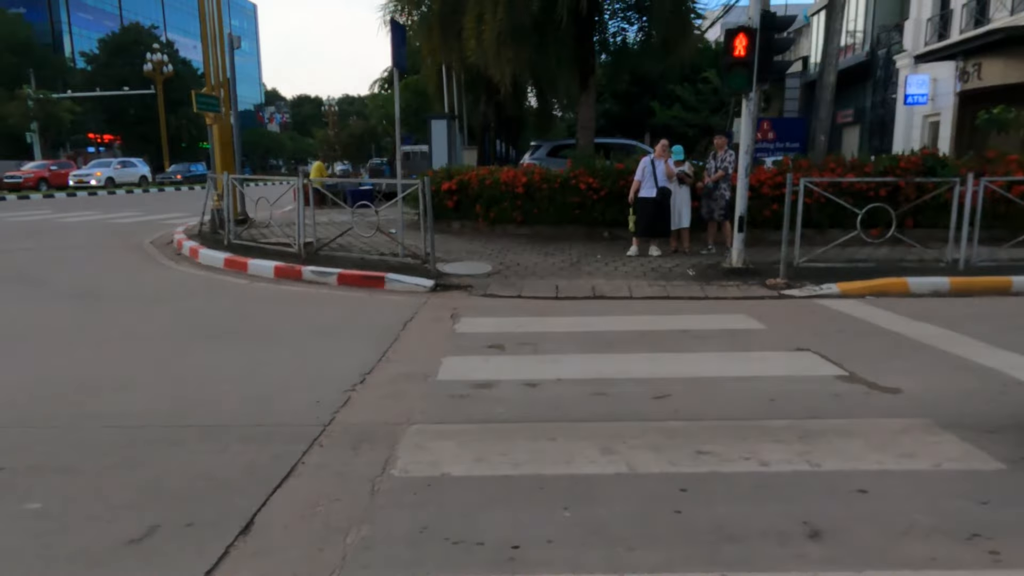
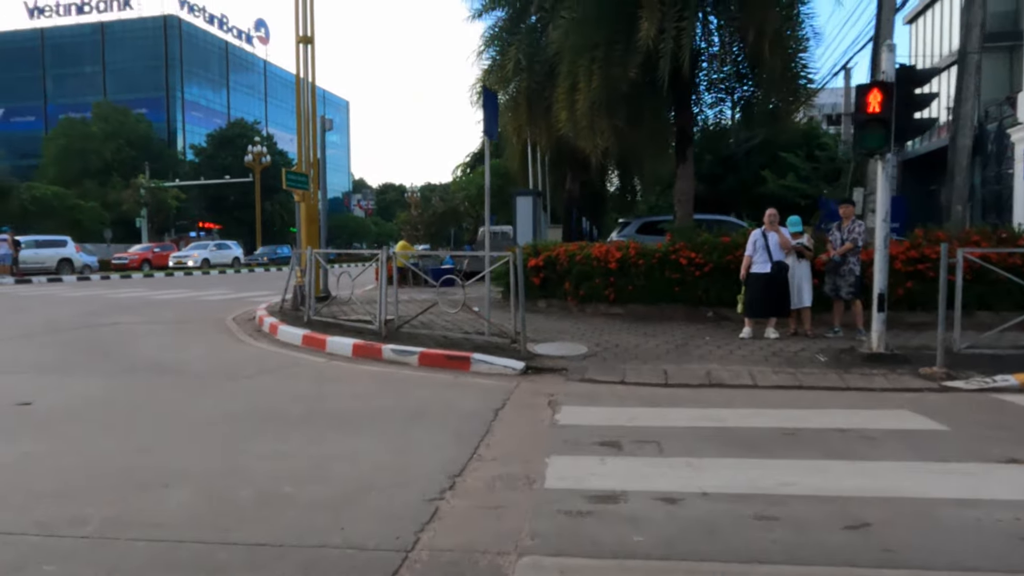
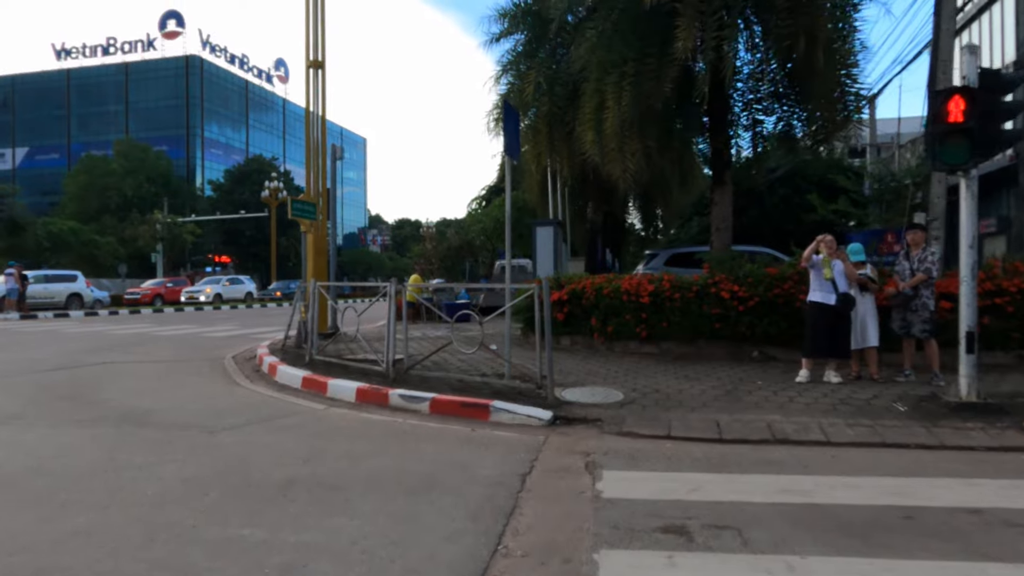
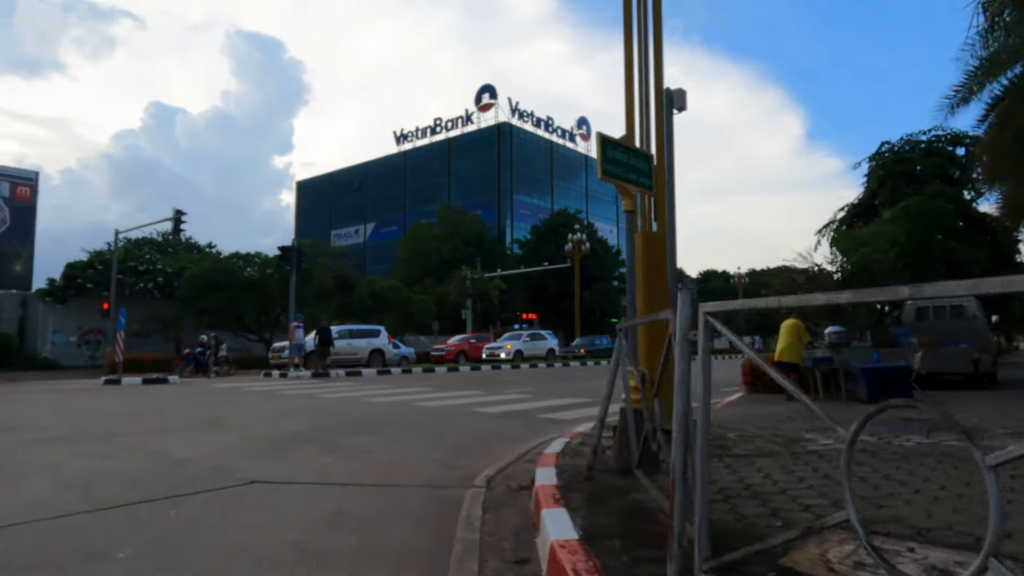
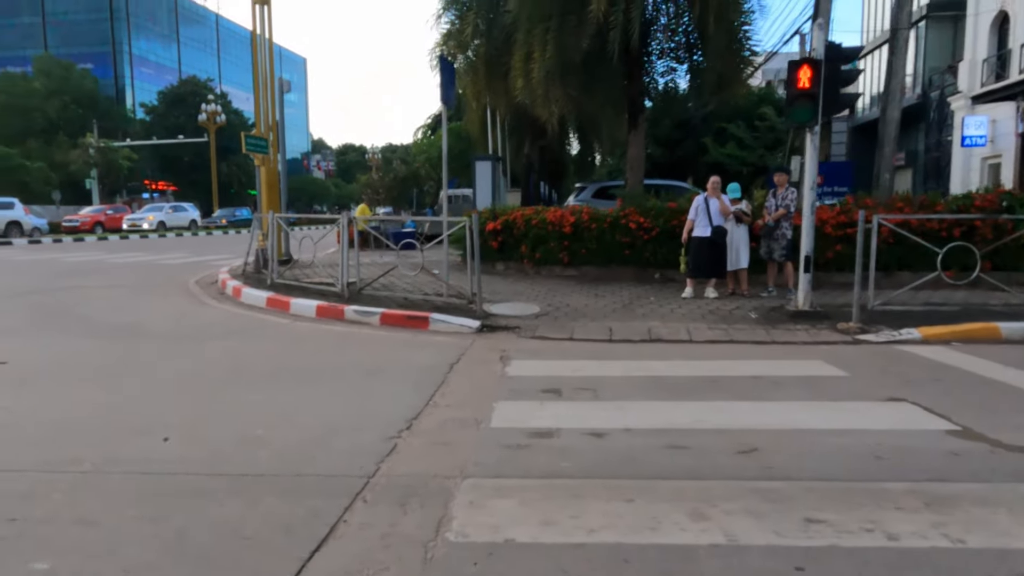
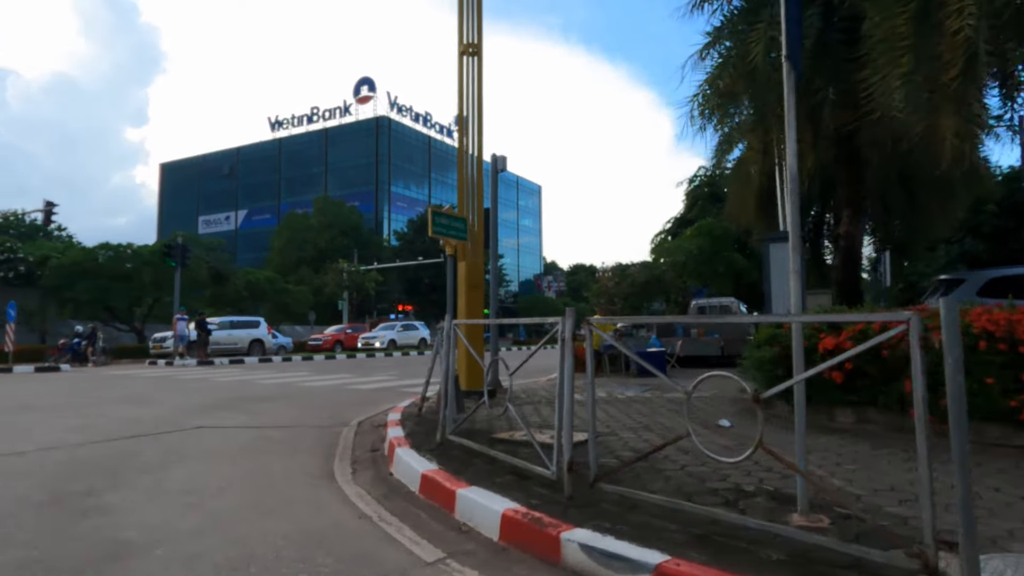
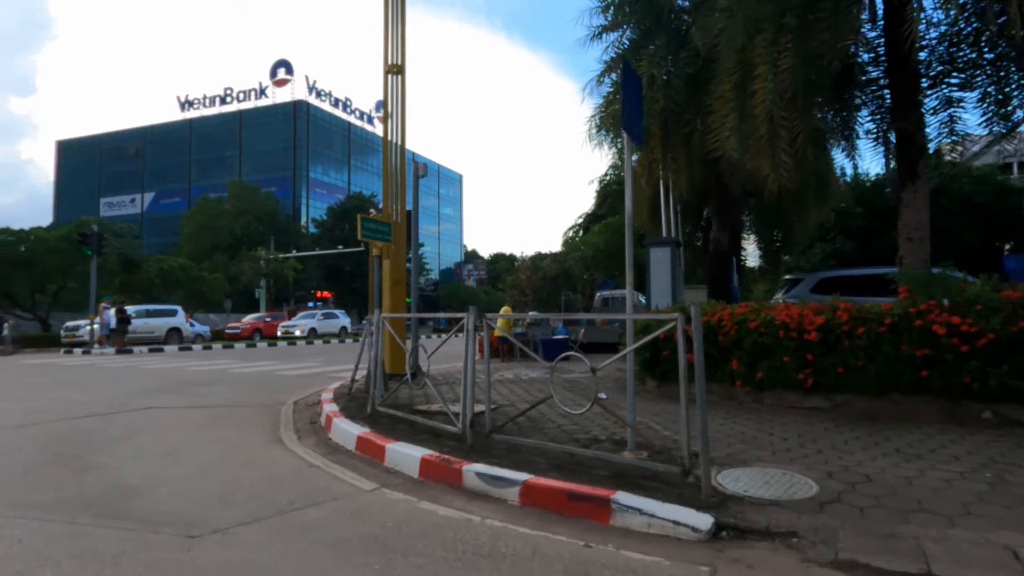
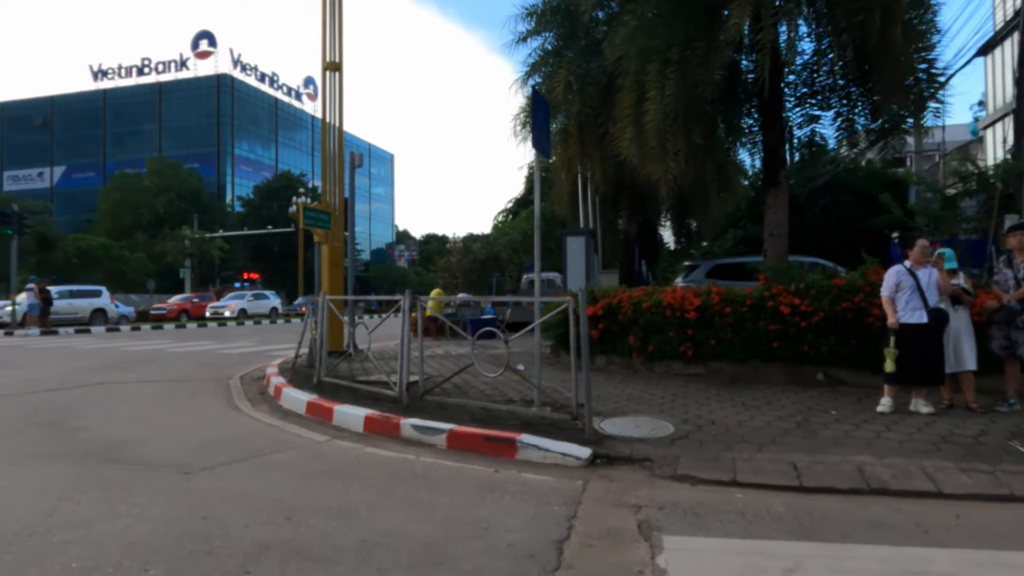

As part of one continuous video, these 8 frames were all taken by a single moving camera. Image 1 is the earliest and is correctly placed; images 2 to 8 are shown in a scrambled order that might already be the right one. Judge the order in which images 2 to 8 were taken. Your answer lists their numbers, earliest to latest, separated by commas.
5, 2, 3, 8, 7, 6, 4
